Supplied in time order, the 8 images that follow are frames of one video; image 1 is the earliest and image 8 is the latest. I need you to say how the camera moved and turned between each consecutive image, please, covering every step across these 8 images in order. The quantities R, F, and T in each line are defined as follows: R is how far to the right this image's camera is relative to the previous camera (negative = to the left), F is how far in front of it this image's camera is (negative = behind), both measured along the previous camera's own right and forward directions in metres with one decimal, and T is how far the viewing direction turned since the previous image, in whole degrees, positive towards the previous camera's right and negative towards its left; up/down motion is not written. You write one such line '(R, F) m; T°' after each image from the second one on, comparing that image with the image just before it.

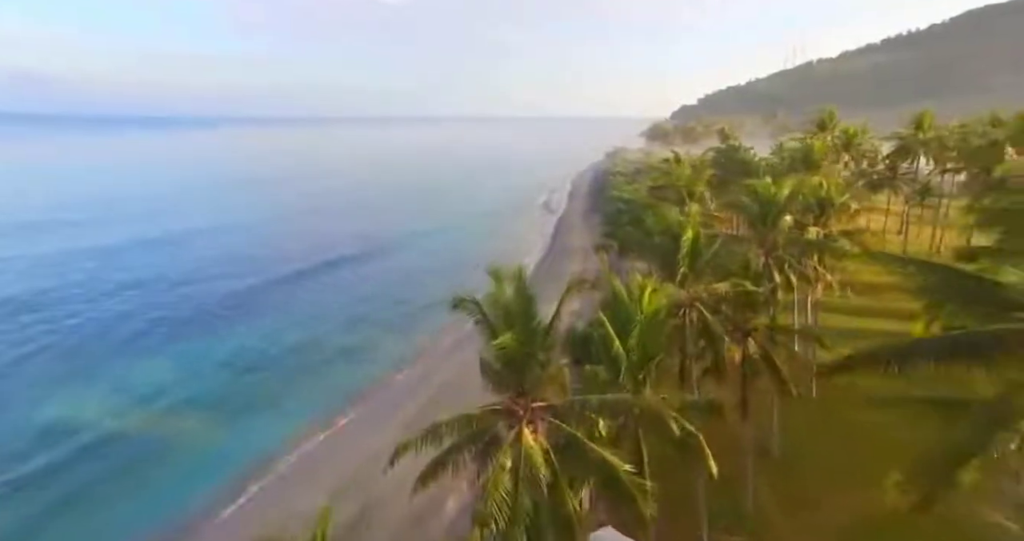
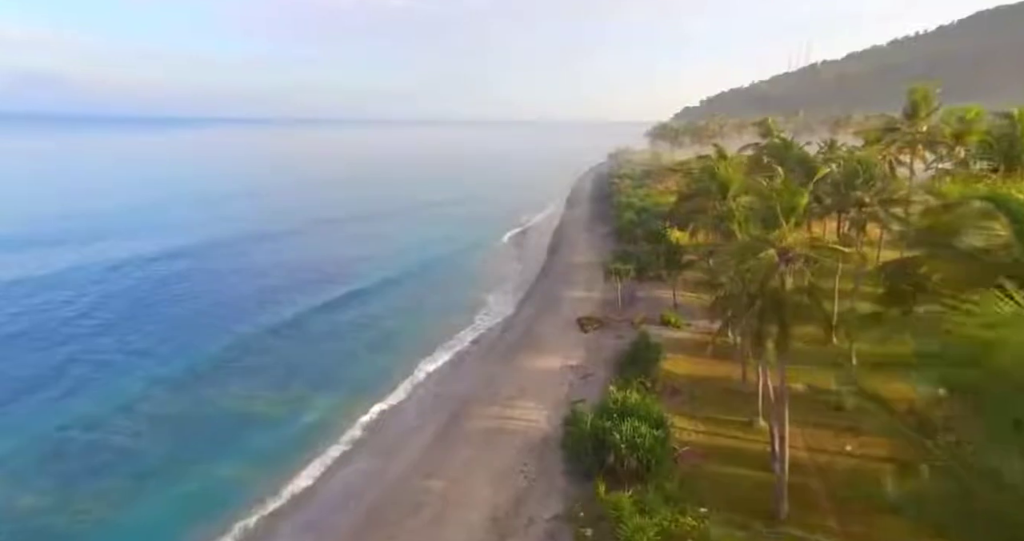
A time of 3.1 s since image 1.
(+1.0, +11.4) m; 0°
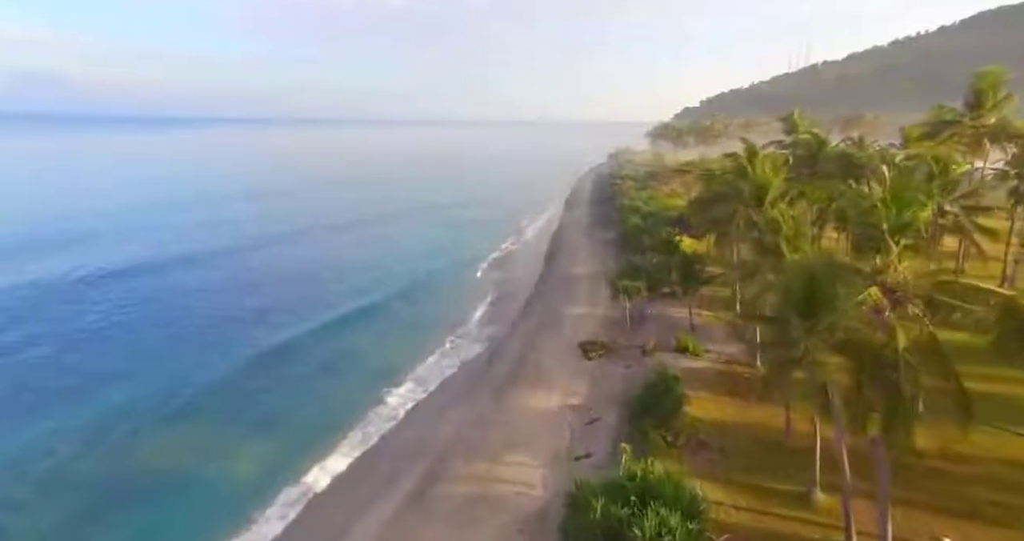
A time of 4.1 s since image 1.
(+0.4, +5.1) m; 0°
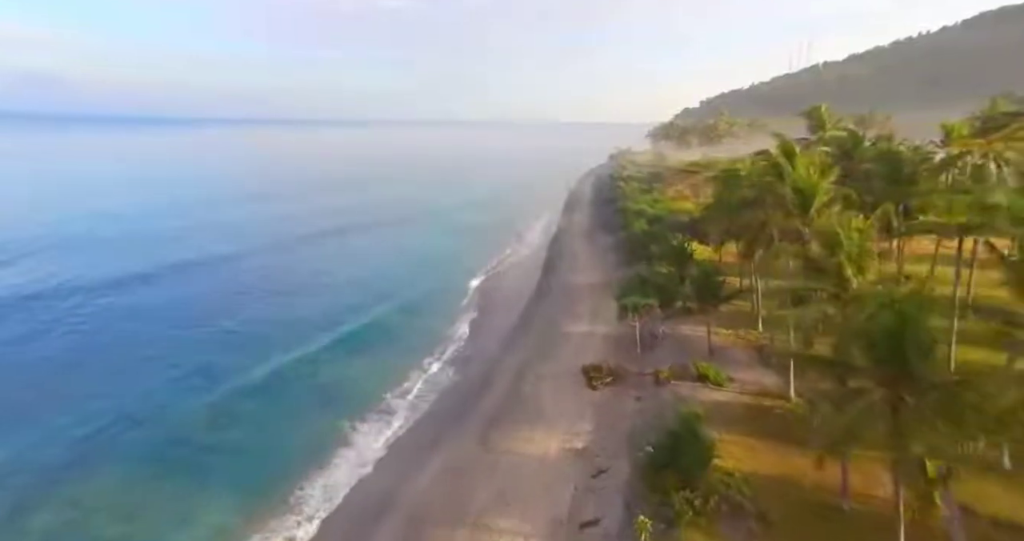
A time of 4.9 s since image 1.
(+0.3, +4.0) m; 0°
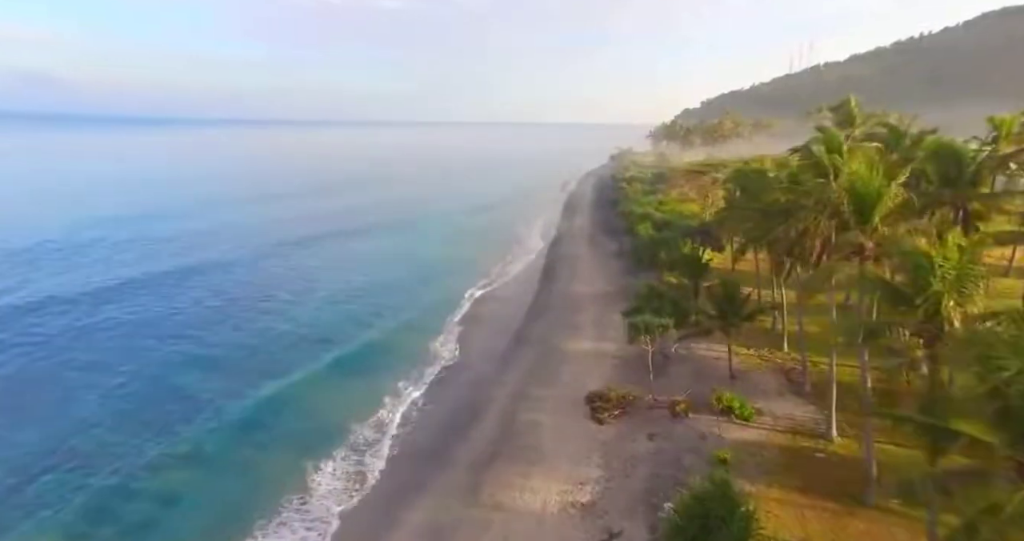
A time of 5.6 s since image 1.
(+0.2, +3.5) m; 0°
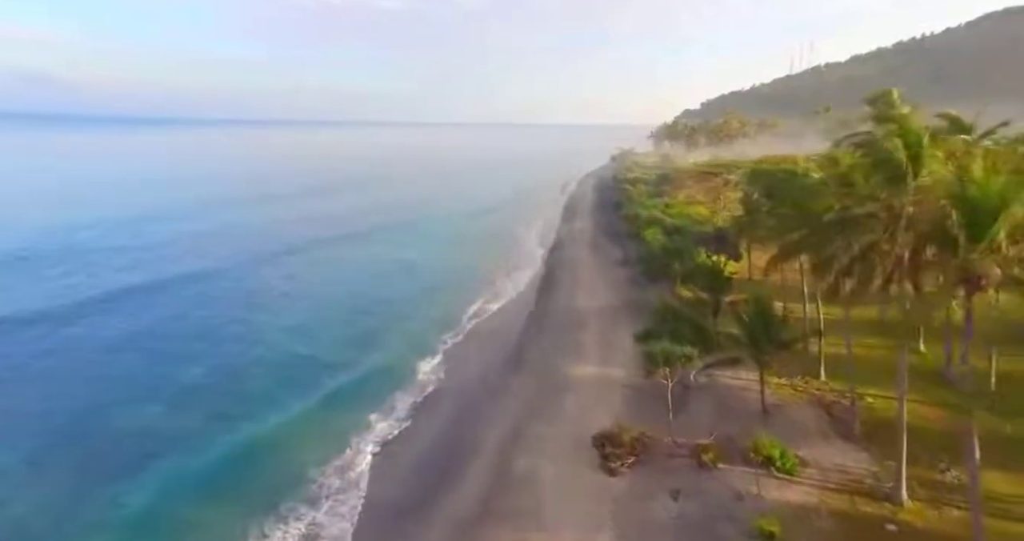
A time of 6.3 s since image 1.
(+0.2, +3.9) m; 0°
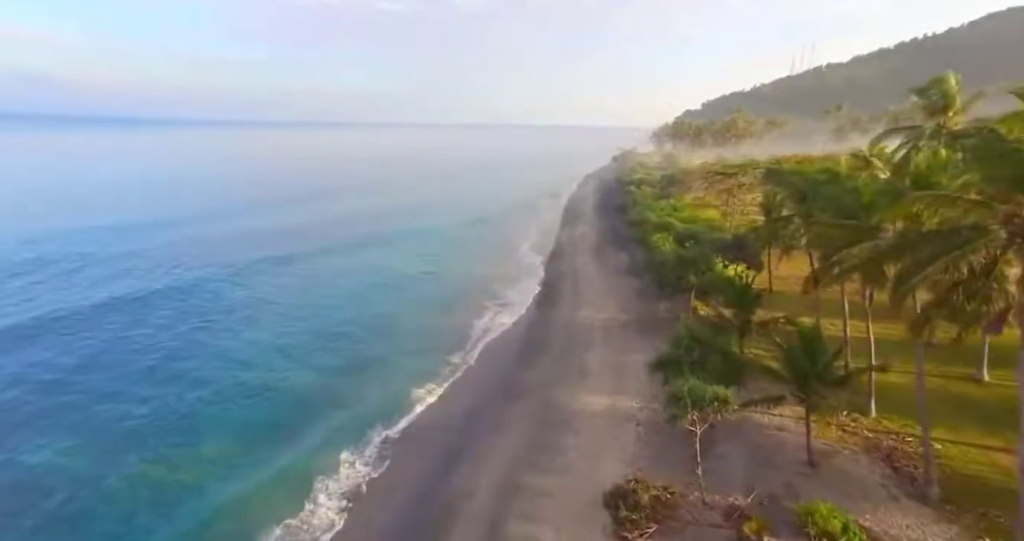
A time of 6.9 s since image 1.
(+0.2, +3.8) m; 0°
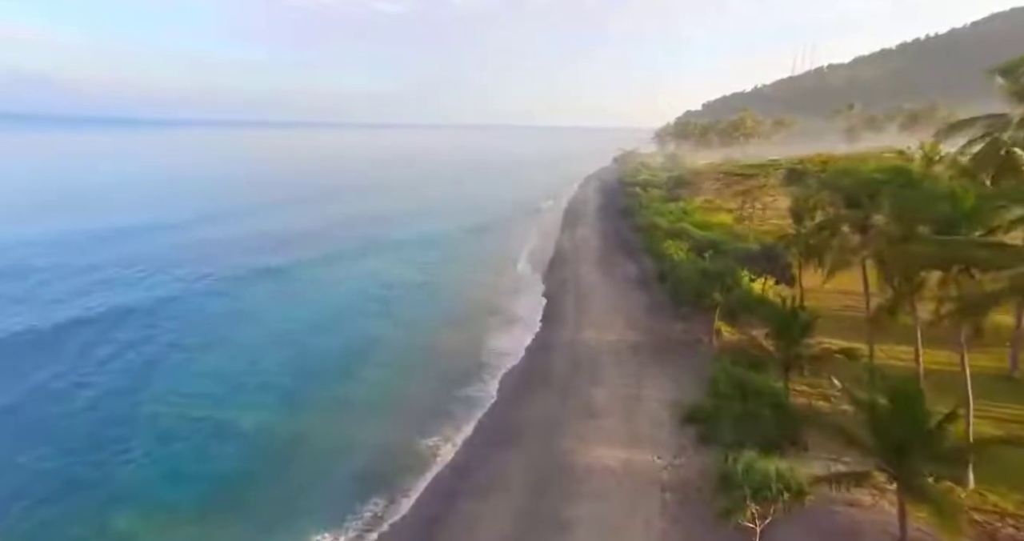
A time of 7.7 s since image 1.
(+0.3, +4.8) m; 0°
